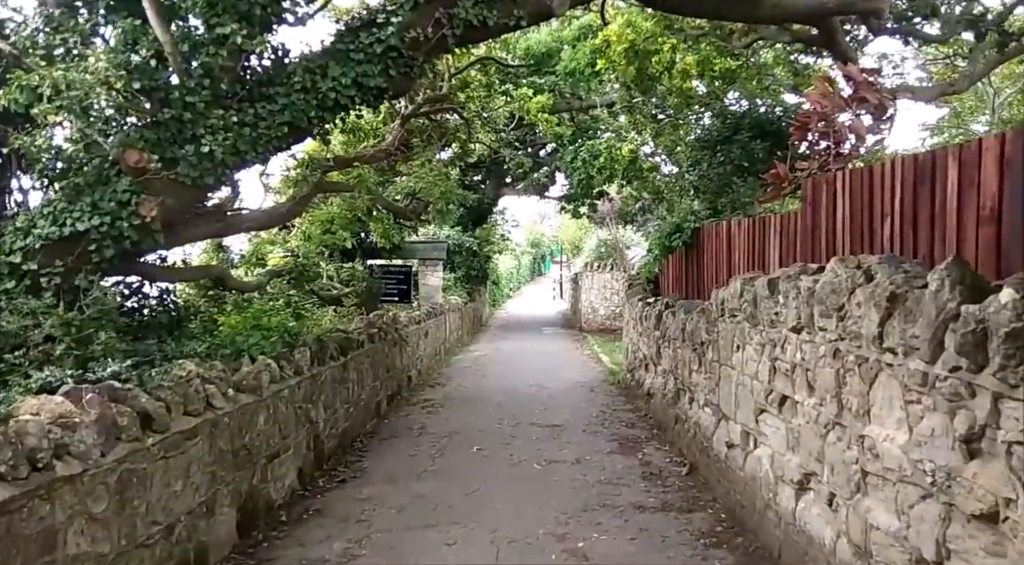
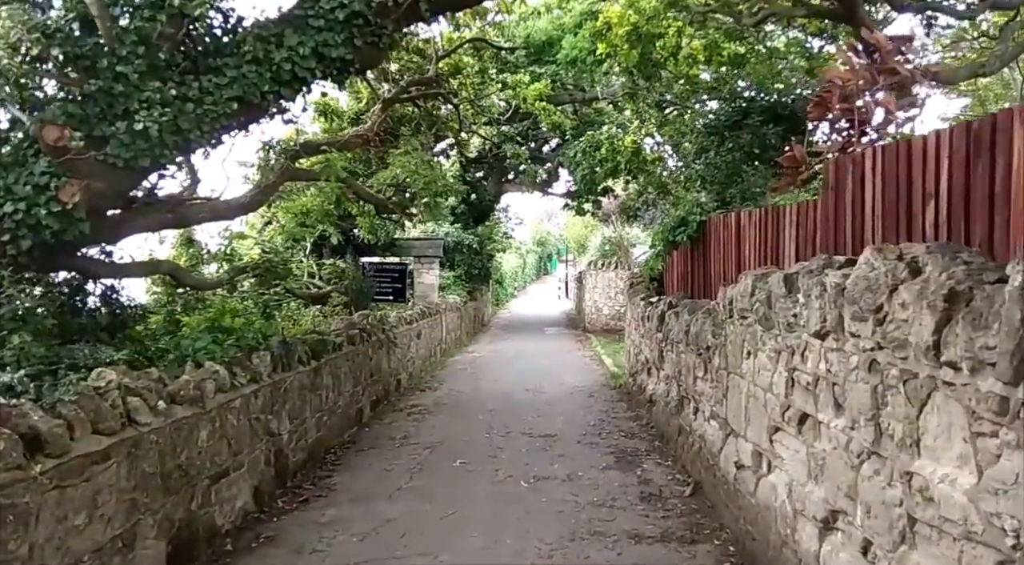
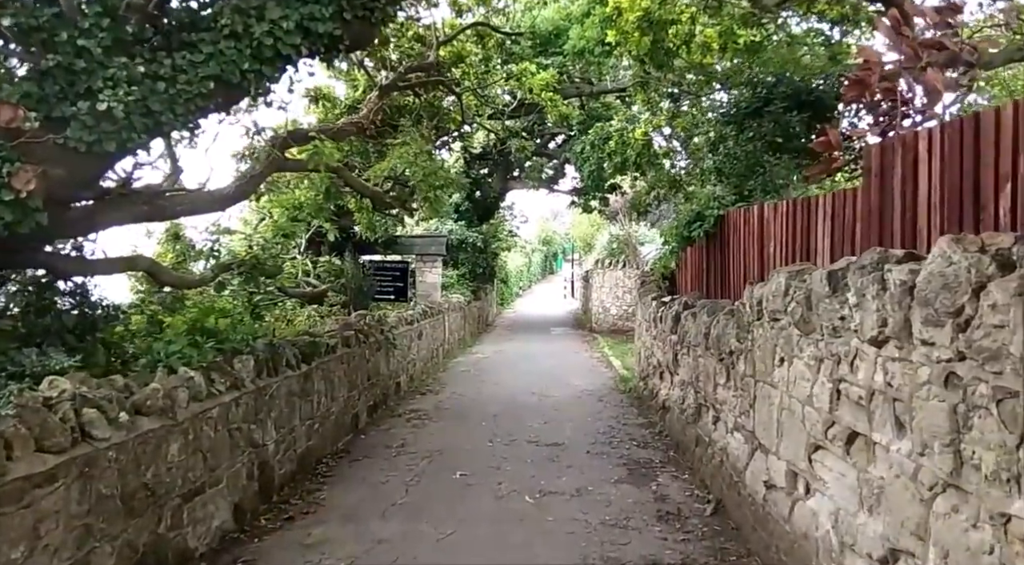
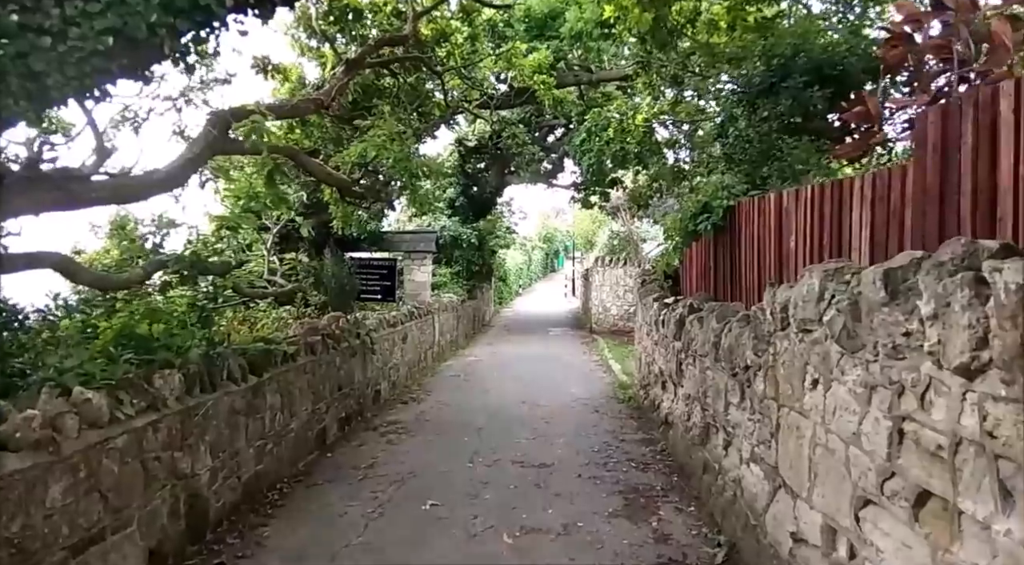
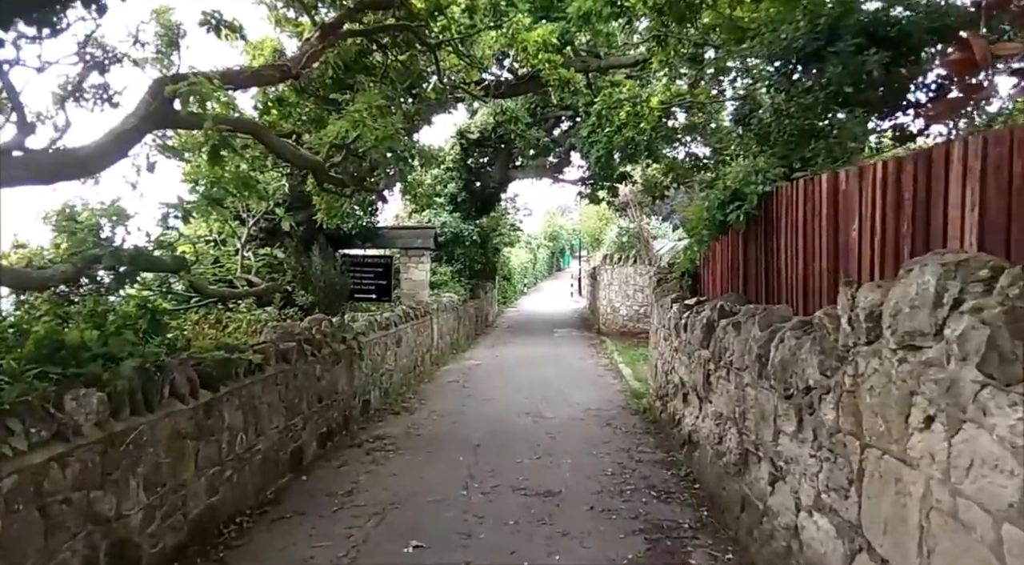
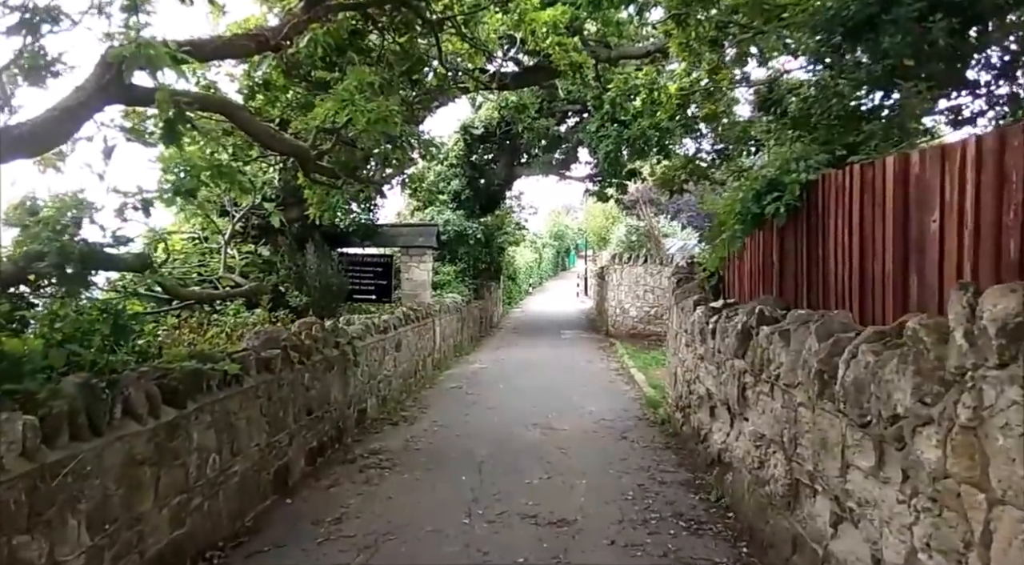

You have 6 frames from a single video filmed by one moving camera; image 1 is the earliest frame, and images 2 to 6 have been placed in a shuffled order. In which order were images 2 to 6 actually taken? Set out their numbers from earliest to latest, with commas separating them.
2, 3, 4, 5, 6
